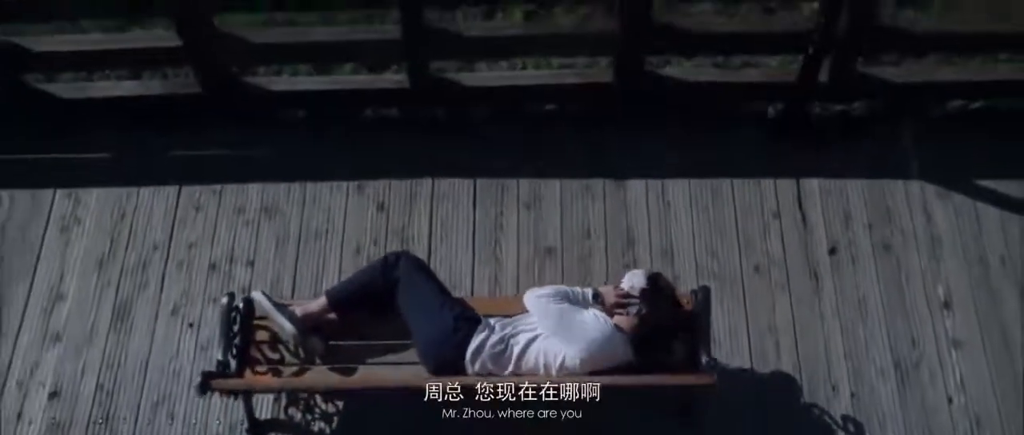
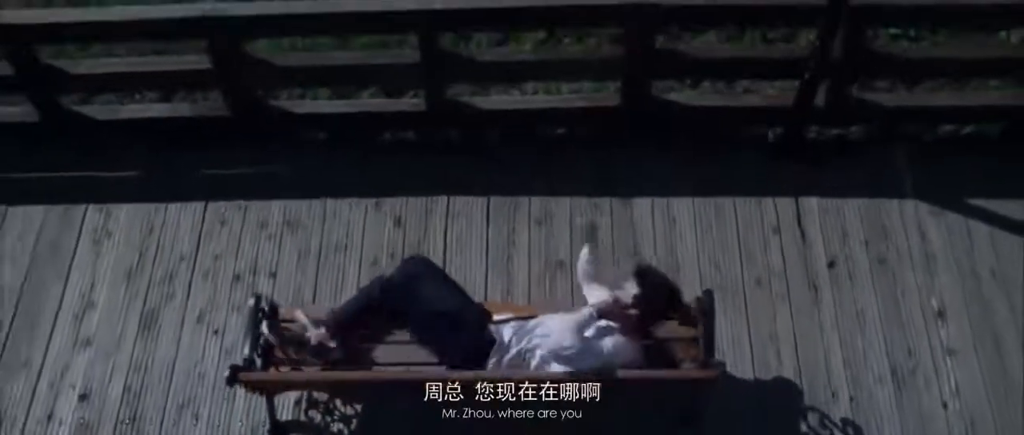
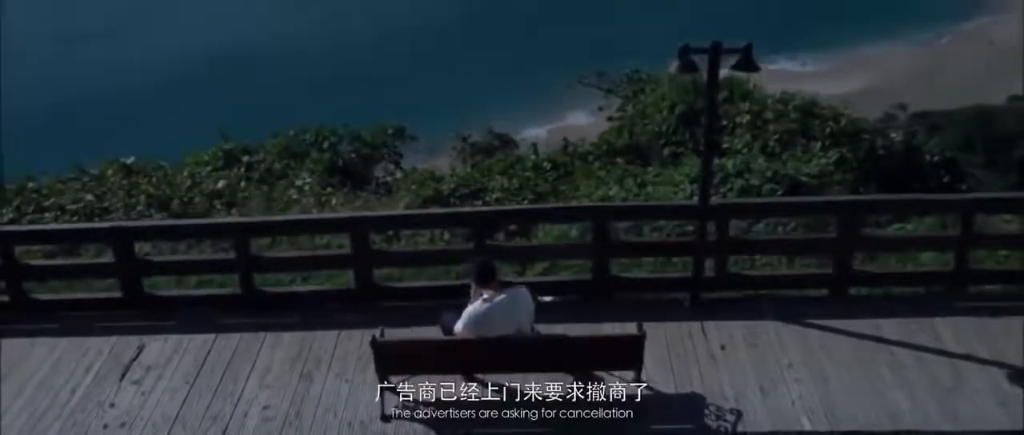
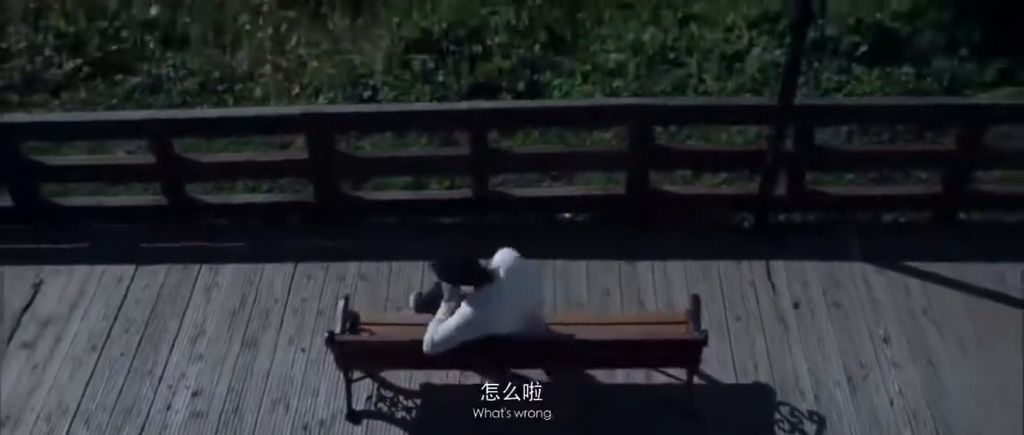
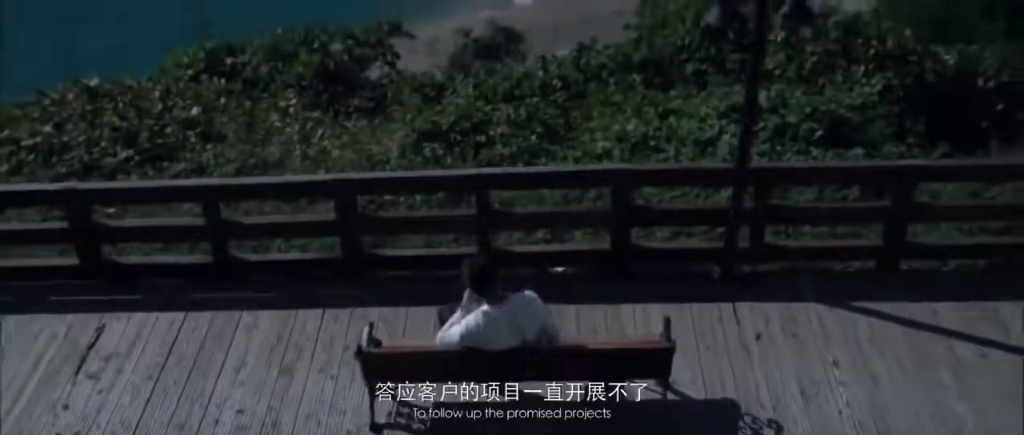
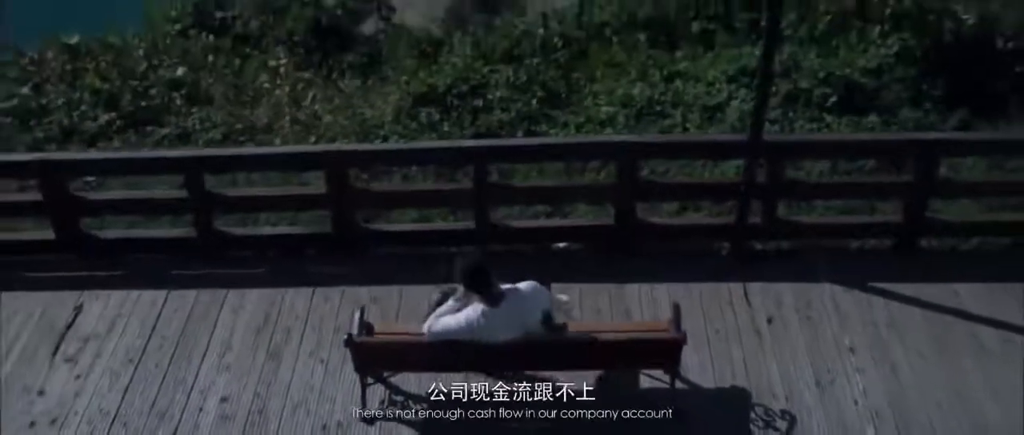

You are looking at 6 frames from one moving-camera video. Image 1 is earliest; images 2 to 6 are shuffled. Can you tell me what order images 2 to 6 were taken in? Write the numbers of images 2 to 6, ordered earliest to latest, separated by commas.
2, 4, 6, 5, 3
